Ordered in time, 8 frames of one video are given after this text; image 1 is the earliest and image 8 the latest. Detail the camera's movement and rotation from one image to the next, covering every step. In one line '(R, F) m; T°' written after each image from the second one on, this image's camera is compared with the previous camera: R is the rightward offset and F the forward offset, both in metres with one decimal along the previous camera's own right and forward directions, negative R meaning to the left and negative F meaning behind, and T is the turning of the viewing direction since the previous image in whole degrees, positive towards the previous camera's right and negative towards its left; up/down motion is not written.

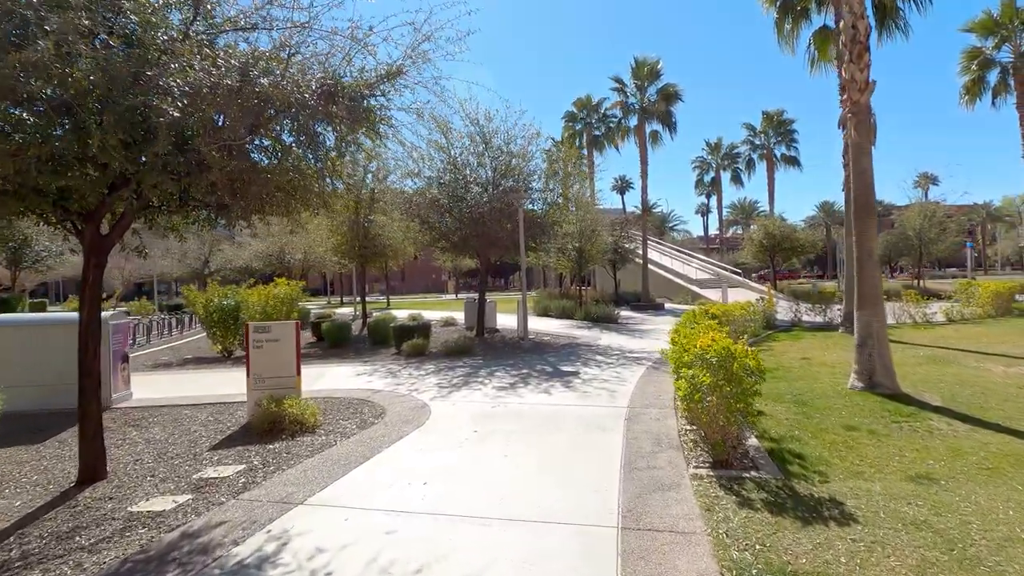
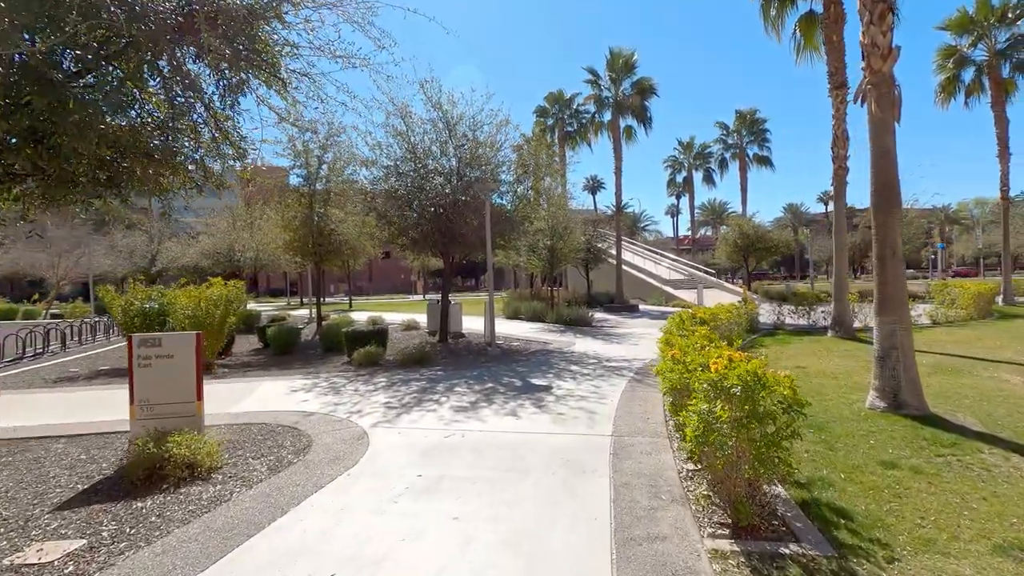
(+0.1, +1.4) m; +3°
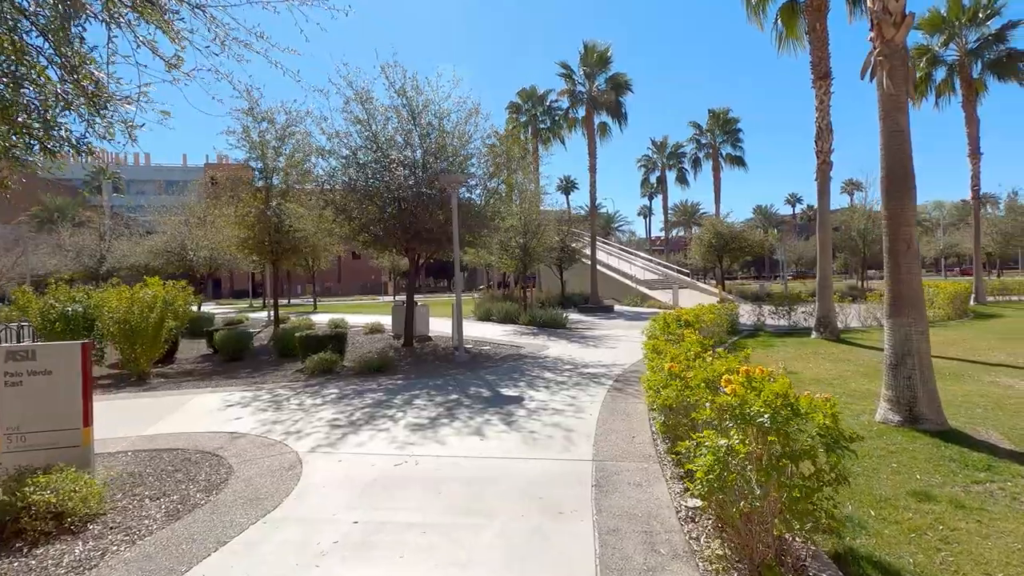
(+0.1, +1.0) m; +3°
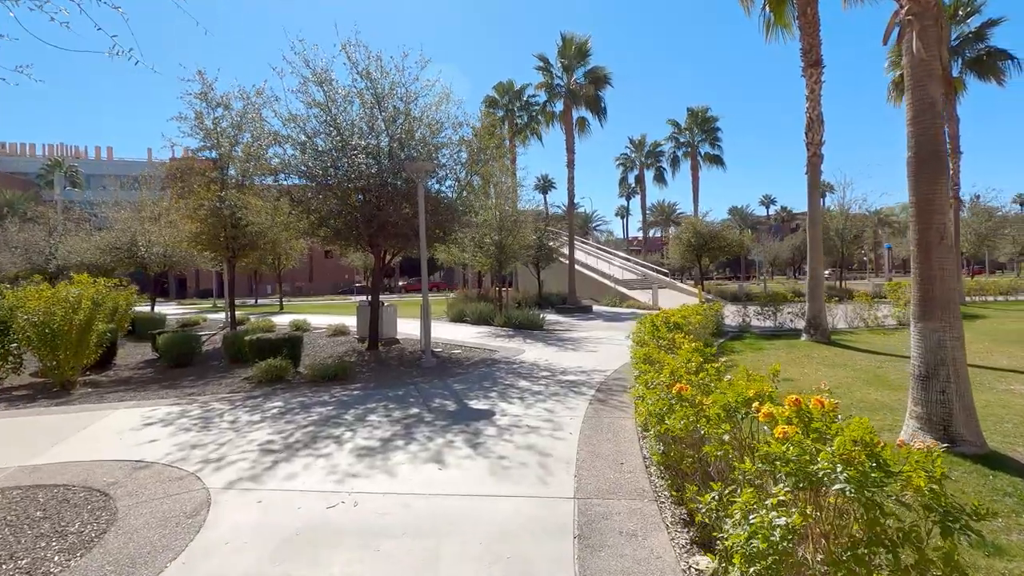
(+0.1, +1.0) m; +2°
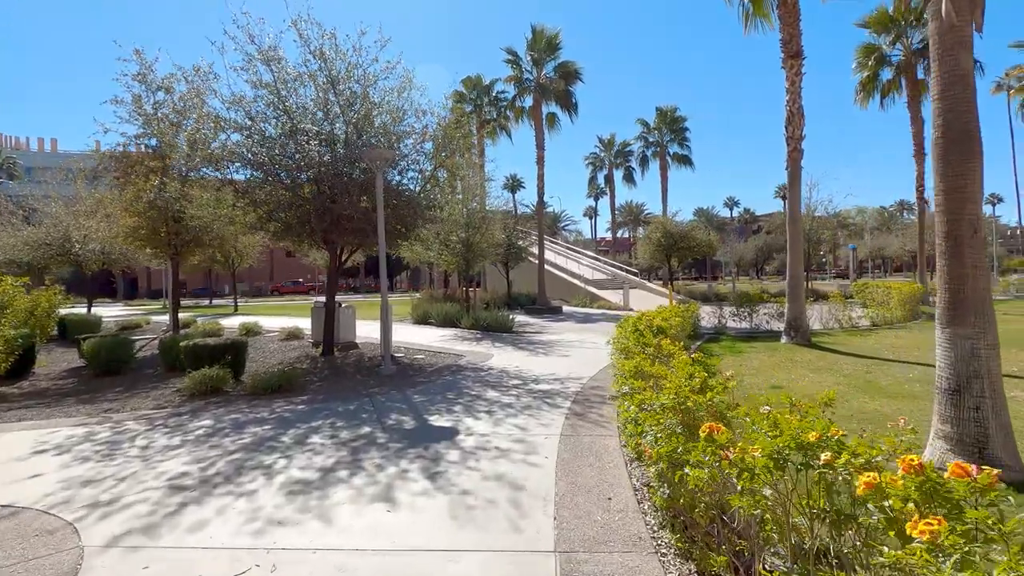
(0.0, +0.9) m; +3°
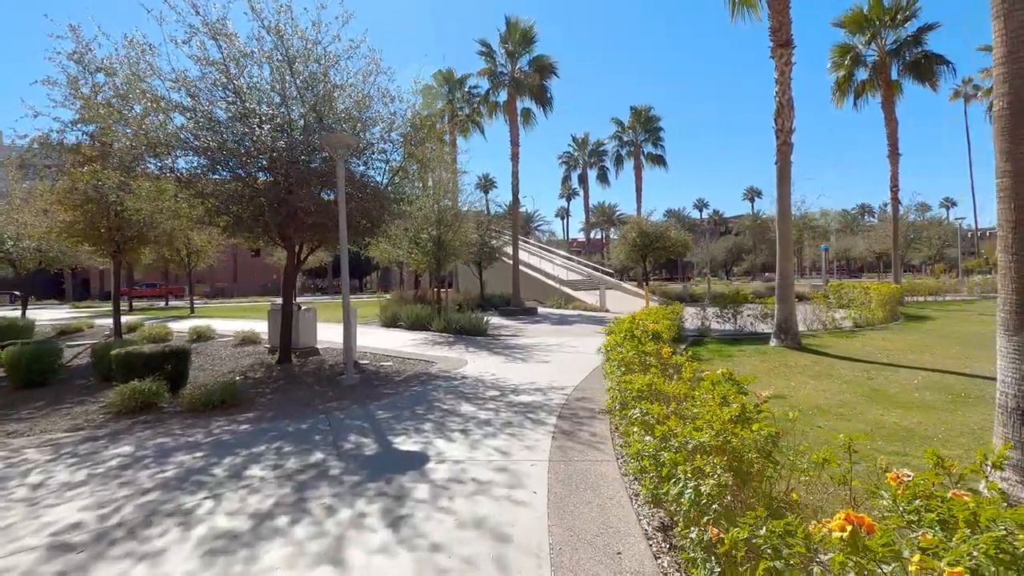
(-0.1, +0.9) m; +3°
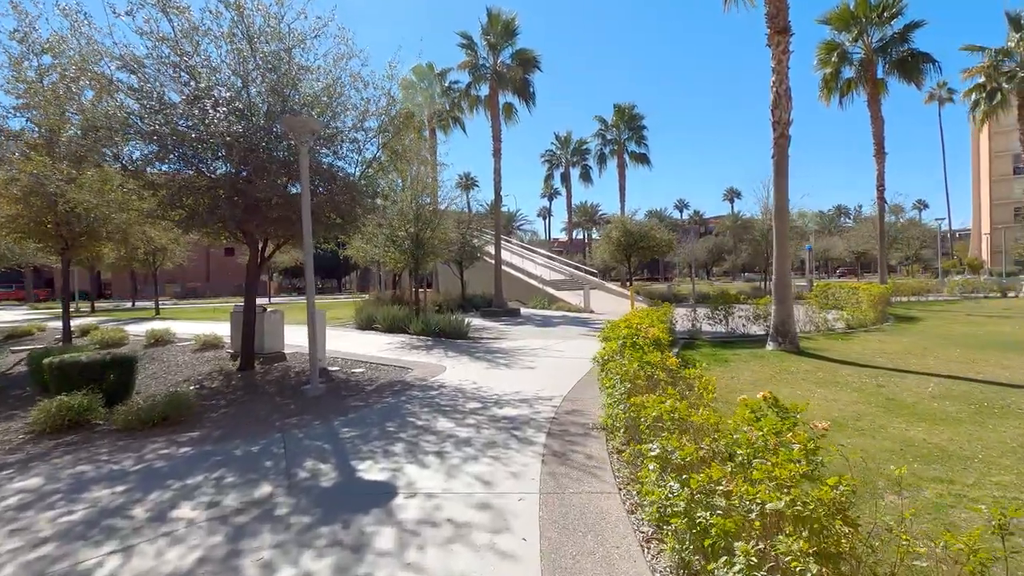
(0.0, +0.8) m; +2°
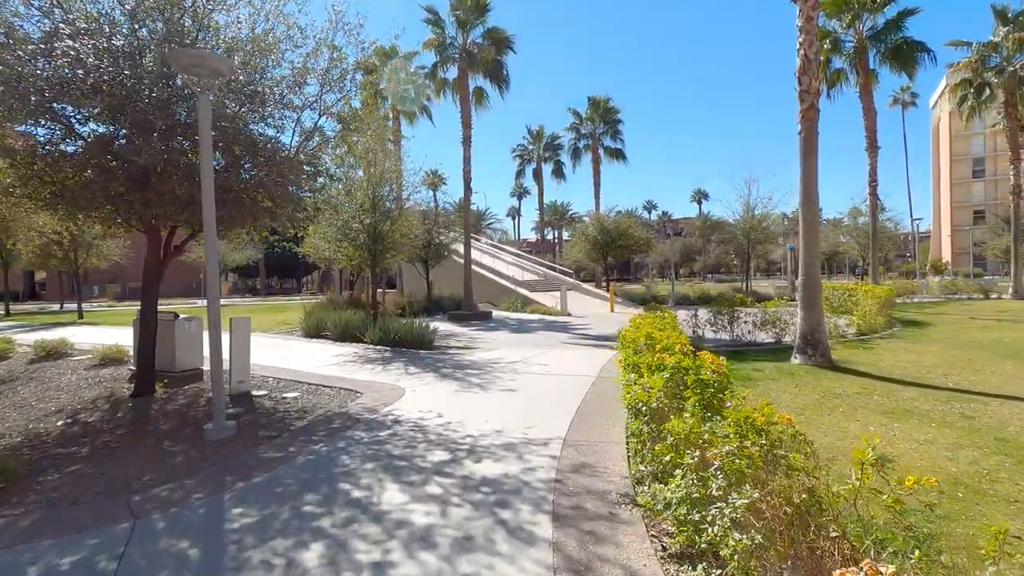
(-0.1, +2.1) m; +3°
